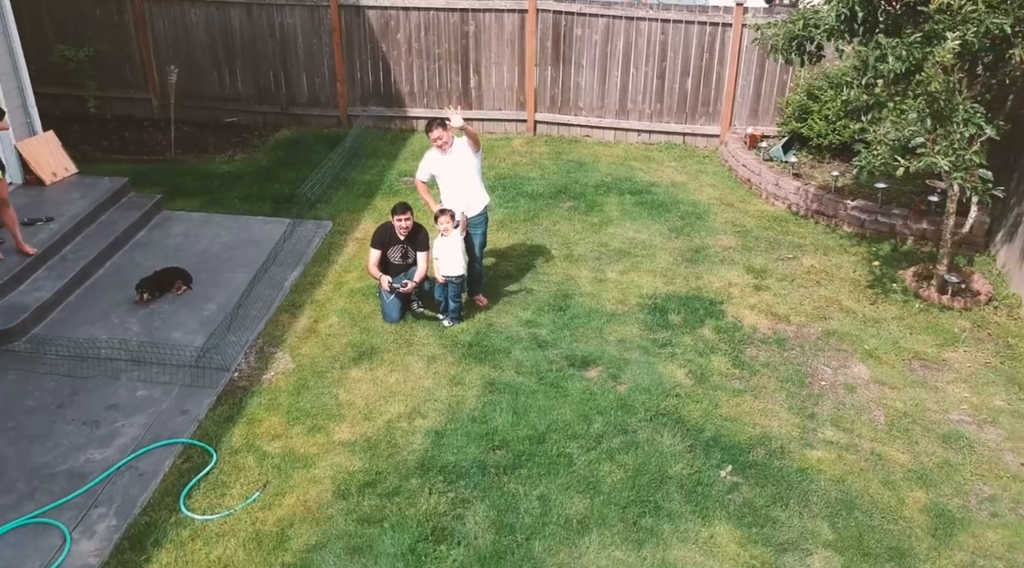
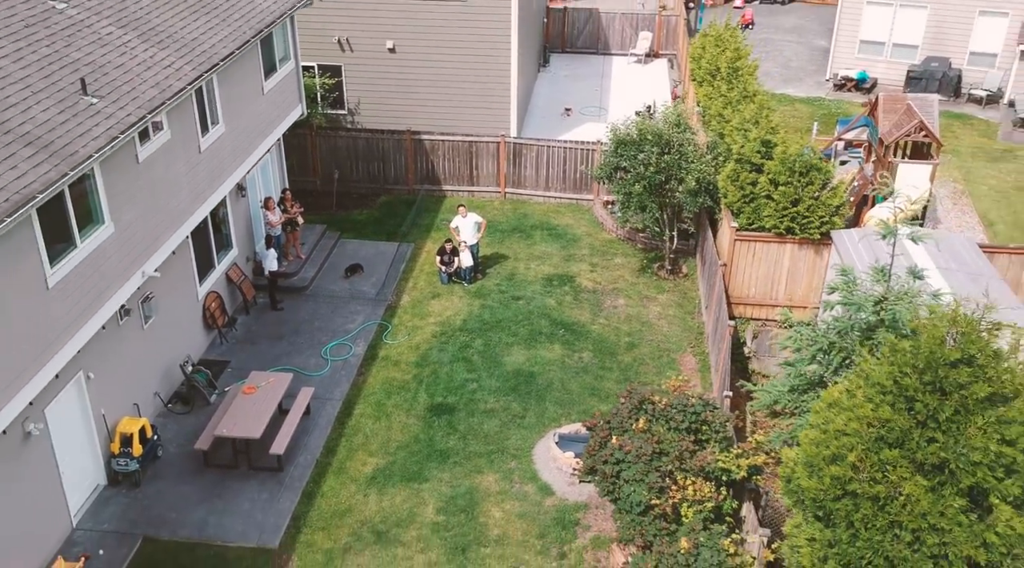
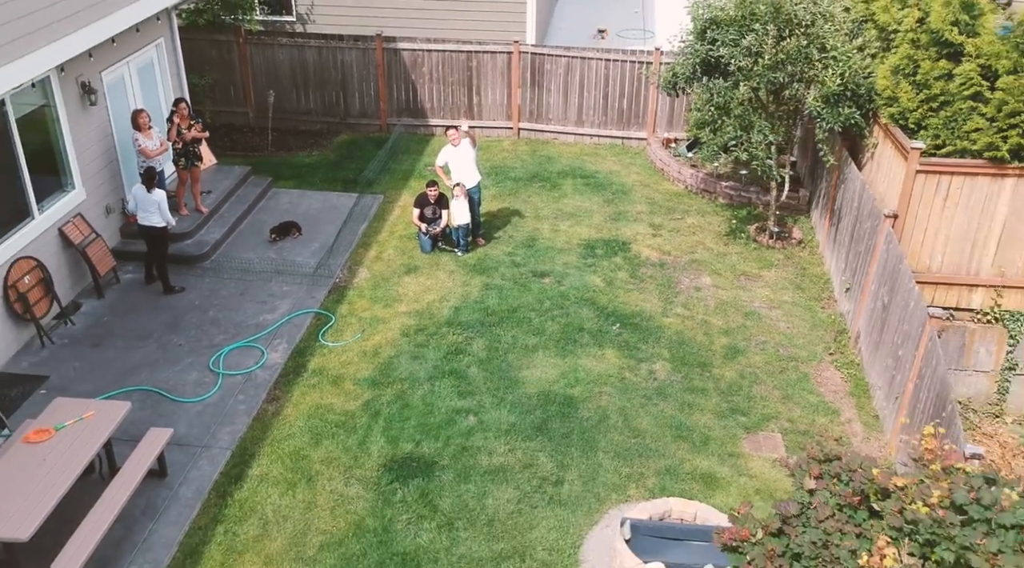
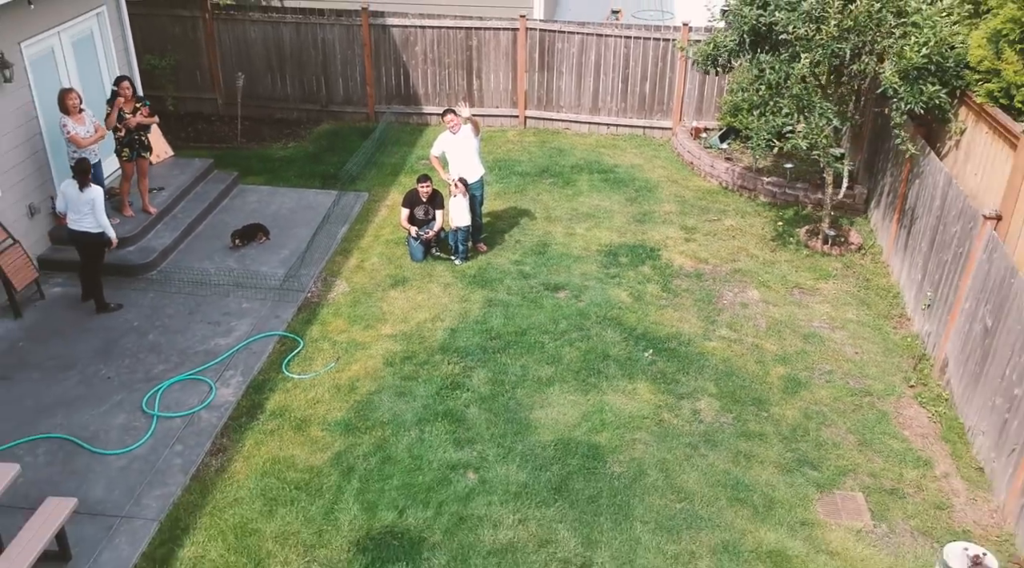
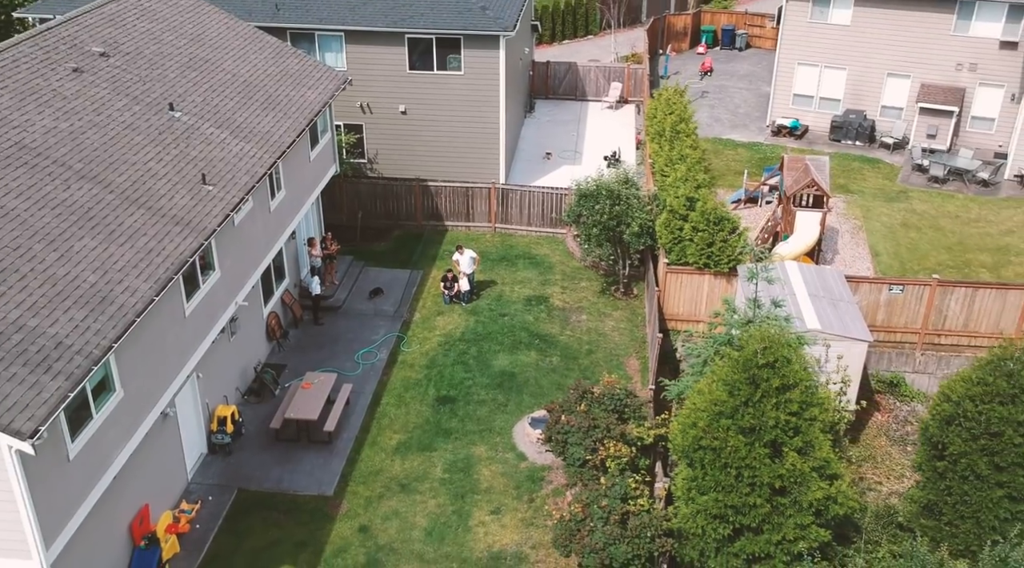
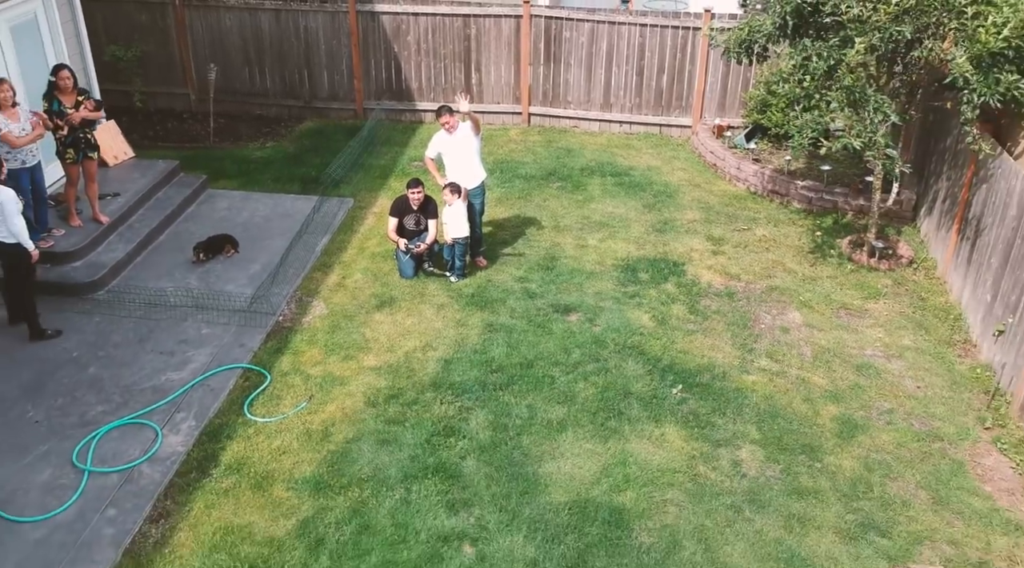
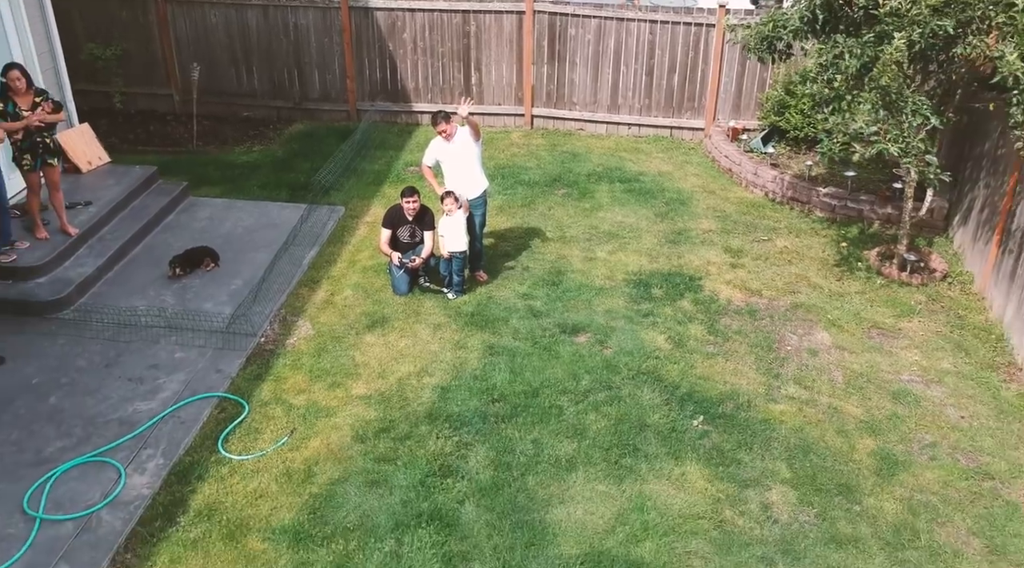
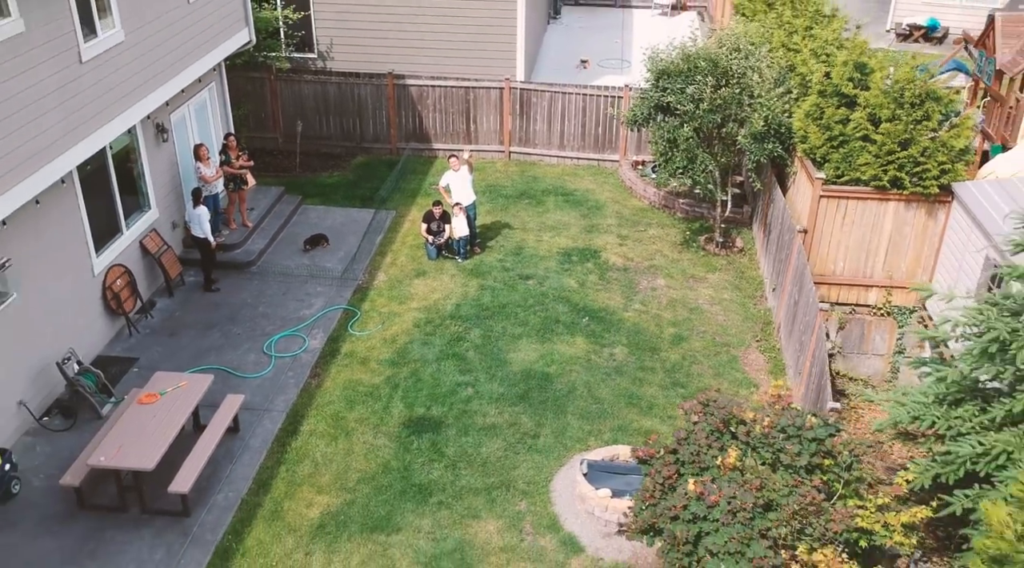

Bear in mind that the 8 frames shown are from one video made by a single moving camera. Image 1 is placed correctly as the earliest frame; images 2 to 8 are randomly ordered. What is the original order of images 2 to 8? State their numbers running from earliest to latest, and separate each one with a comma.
7, 6, 4, 3, 8, 2, 5
